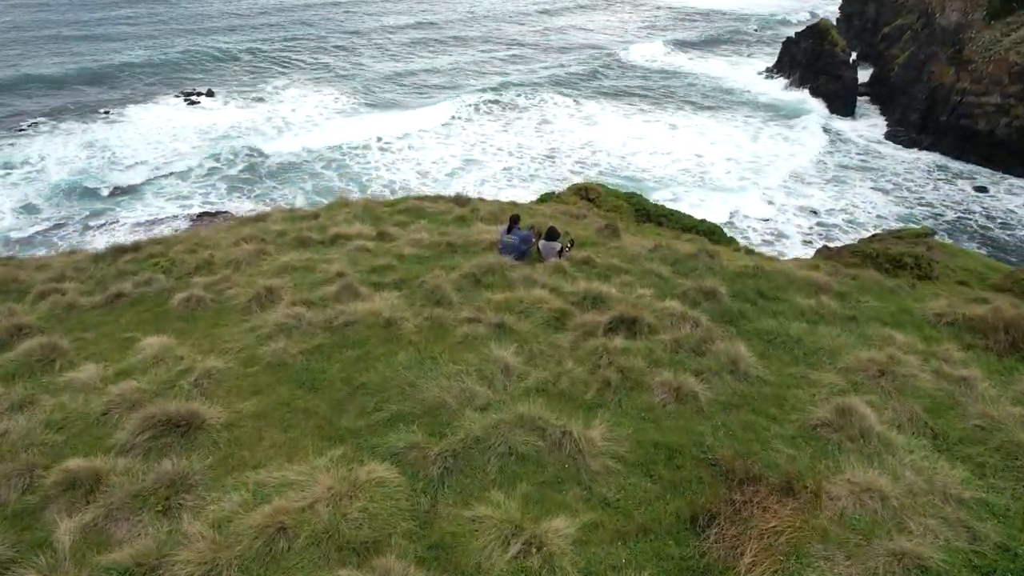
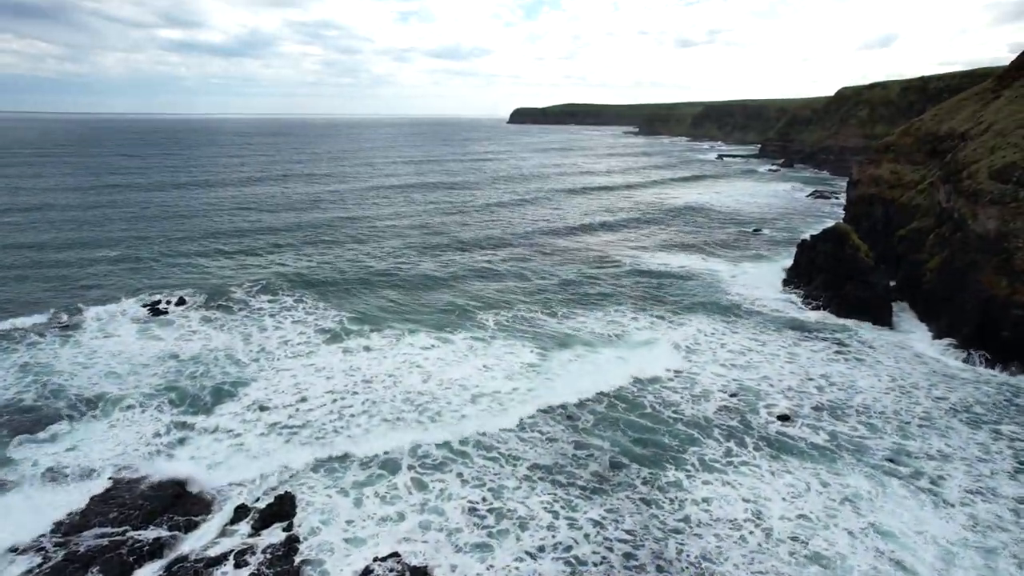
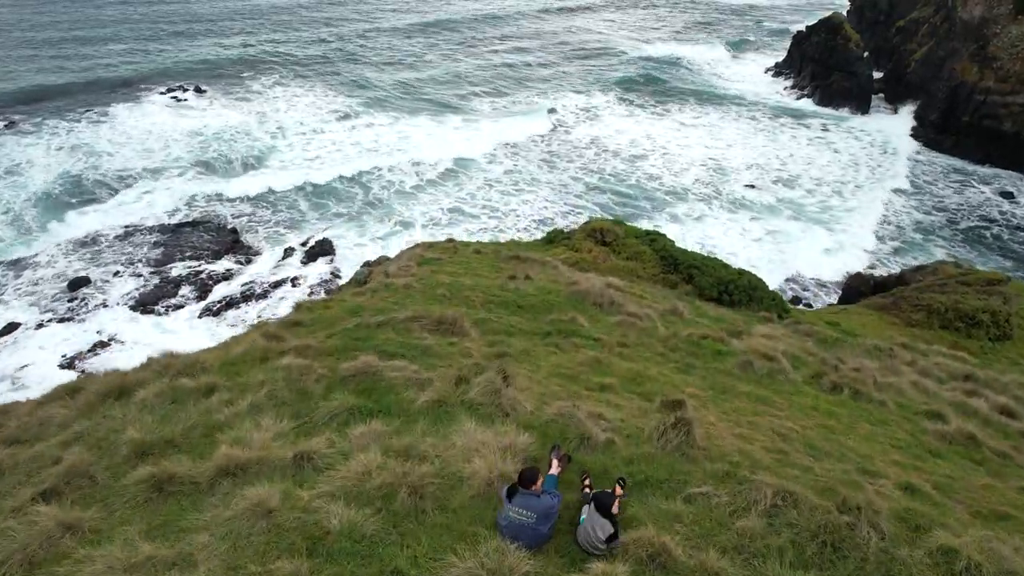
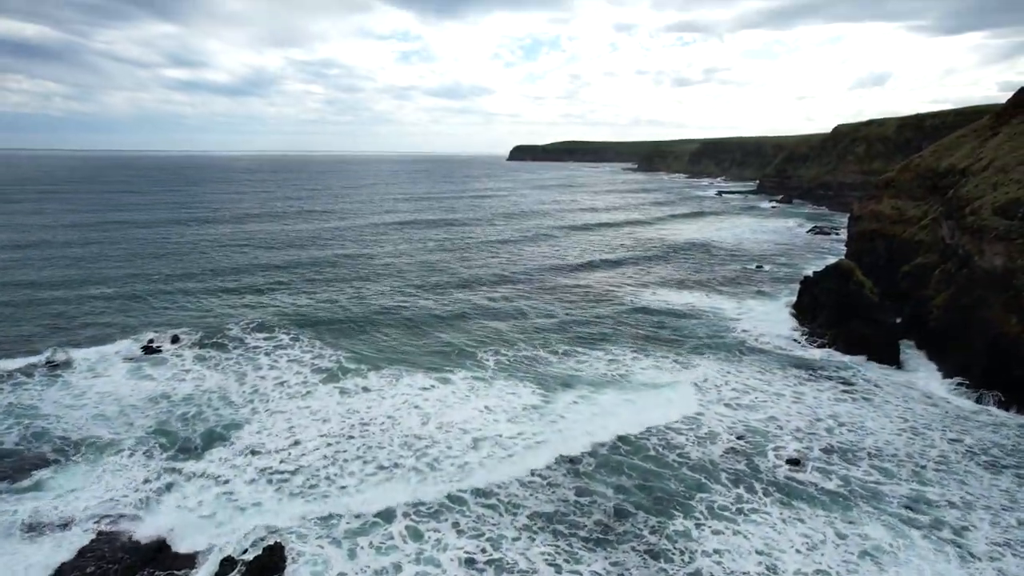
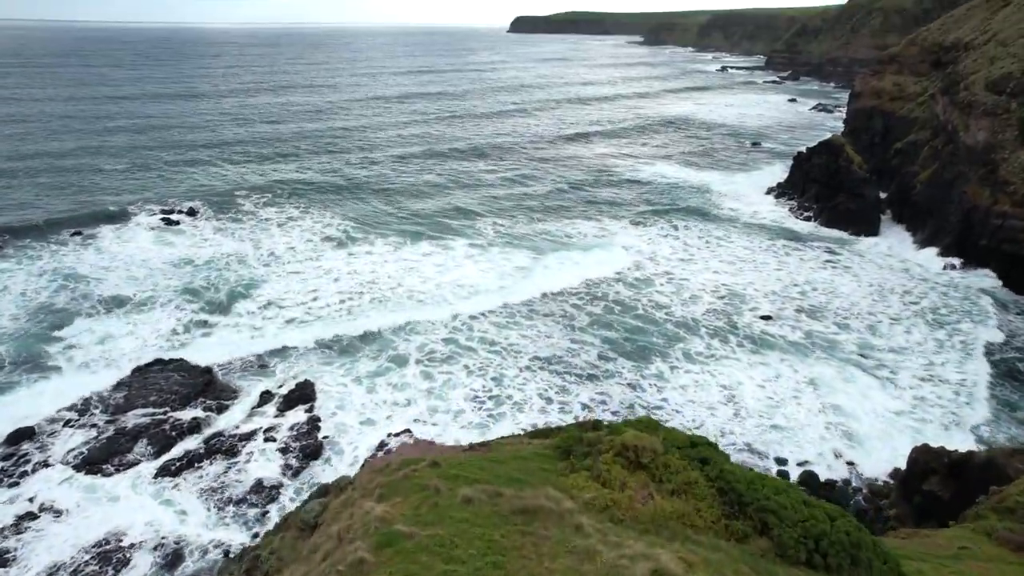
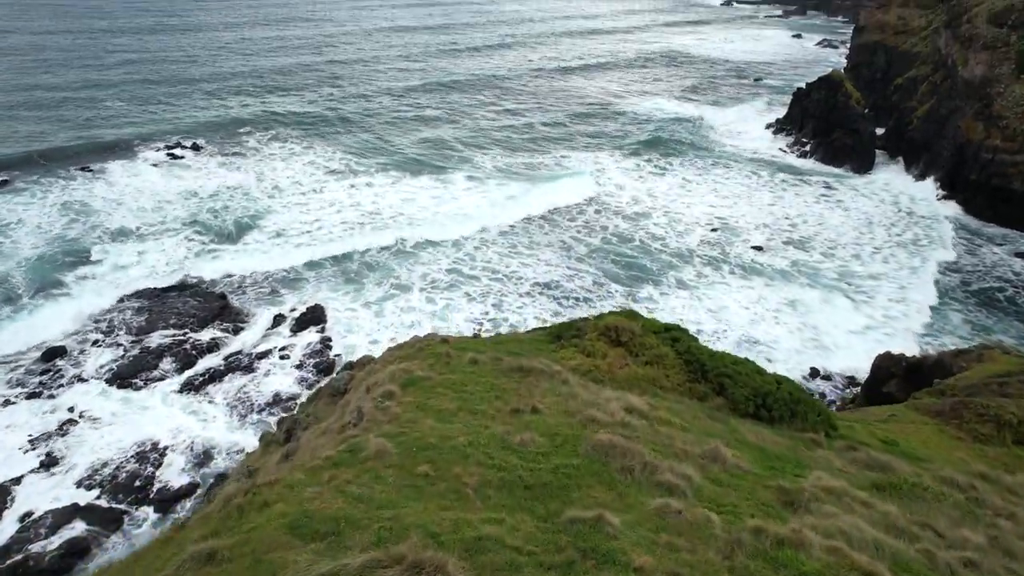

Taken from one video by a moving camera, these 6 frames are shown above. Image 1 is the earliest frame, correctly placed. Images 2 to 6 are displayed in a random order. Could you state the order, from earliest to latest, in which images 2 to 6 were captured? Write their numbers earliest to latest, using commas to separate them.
3, 6, 5, 2, 4
